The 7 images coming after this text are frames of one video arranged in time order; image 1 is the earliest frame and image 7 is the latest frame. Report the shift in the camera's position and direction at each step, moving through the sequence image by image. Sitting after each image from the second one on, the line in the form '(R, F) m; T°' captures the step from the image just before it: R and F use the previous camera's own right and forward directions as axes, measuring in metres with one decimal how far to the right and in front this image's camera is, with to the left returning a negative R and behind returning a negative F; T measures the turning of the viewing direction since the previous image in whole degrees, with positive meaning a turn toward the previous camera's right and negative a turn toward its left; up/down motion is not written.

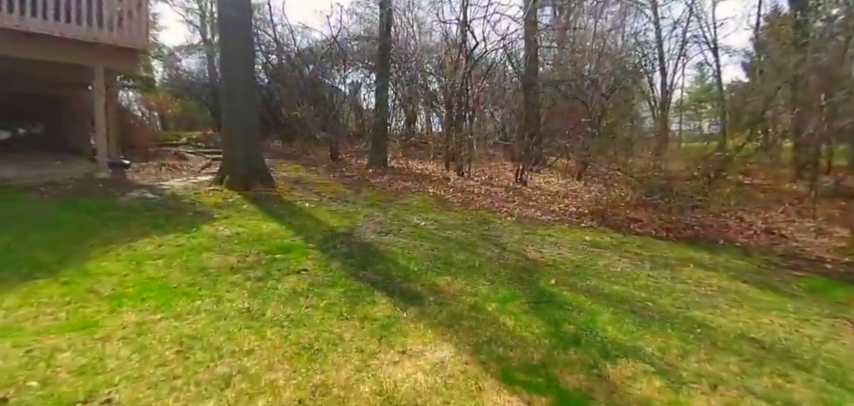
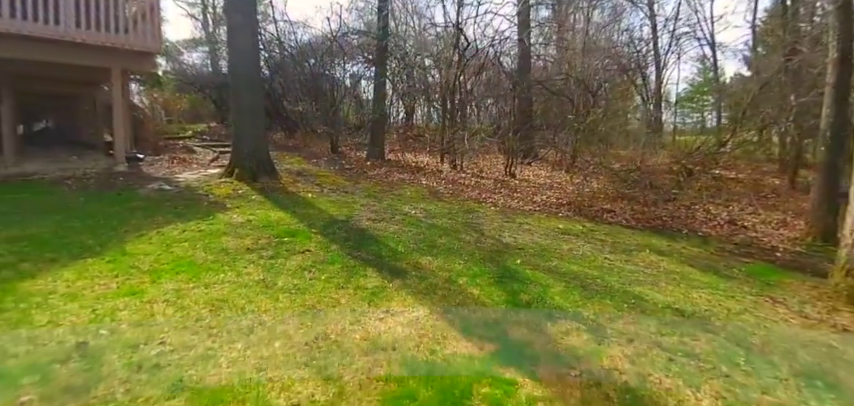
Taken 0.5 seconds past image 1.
(+0.1, -0.6) m; 0°
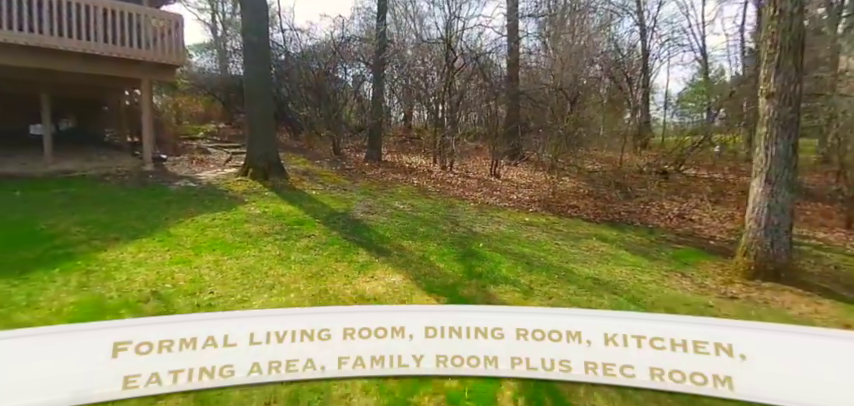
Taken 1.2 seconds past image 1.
(+0.3, -1.0) m; 0°
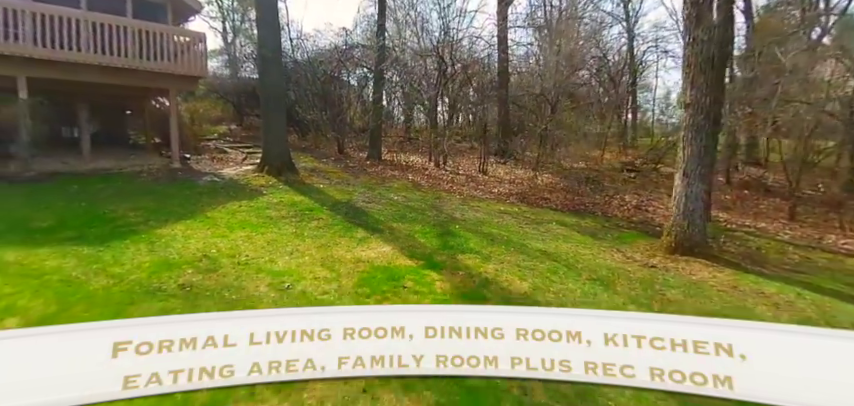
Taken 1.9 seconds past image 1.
(+0.3, -1.2) m; 0°
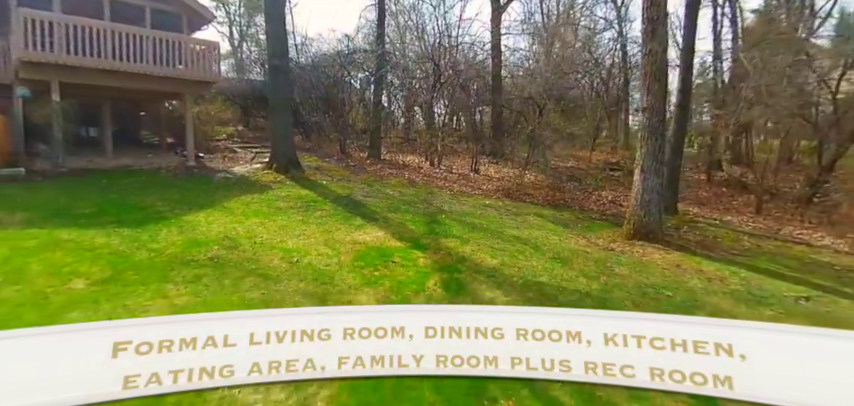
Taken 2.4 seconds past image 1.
(+0.2, -0.8) m; 0°
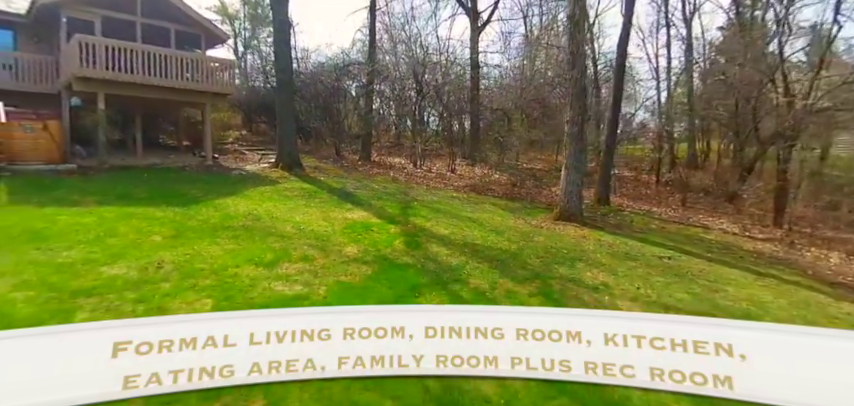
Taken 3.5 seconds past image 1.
(+0.4, -2.0) m; +1°
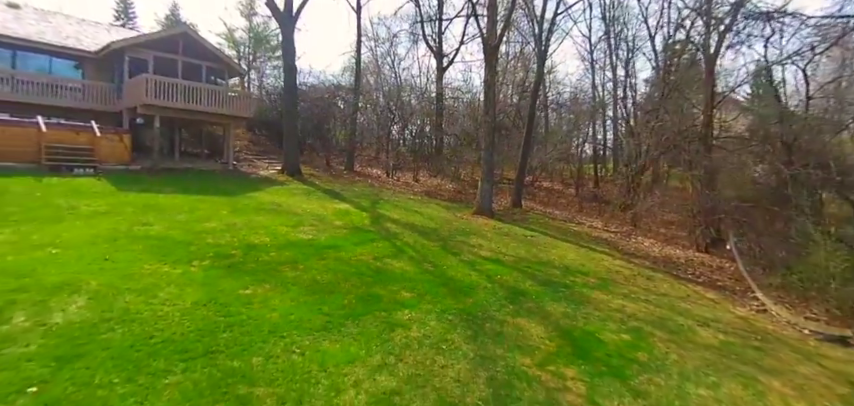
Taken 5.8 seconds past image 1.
(+0.7, -4.4) m; +2°
